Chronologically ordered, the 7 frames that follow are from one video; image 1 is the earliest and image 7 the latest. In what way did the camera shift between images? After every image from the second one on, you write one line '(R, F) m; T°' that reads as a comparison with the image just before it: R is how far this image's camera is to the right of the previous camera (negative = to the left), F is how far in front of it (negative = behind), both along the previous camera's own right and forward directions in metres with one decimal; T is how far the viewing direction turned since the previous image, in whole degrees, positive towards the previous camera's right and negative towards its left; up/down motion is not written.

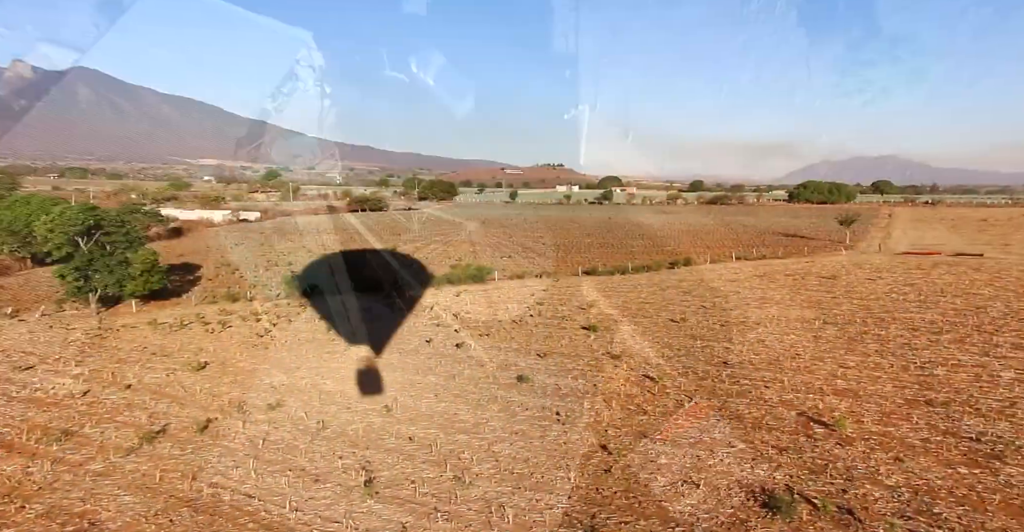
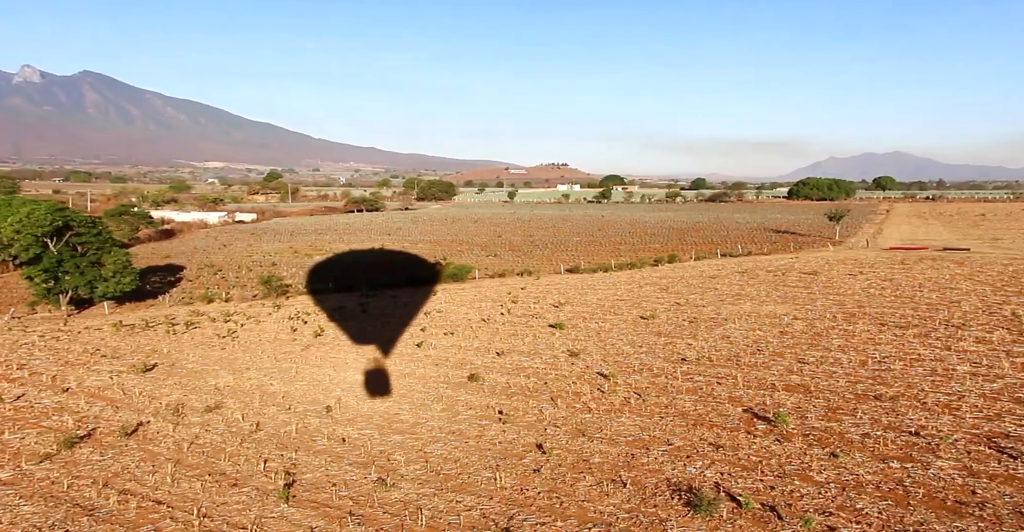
(+0.8, +0.1) m; +1°
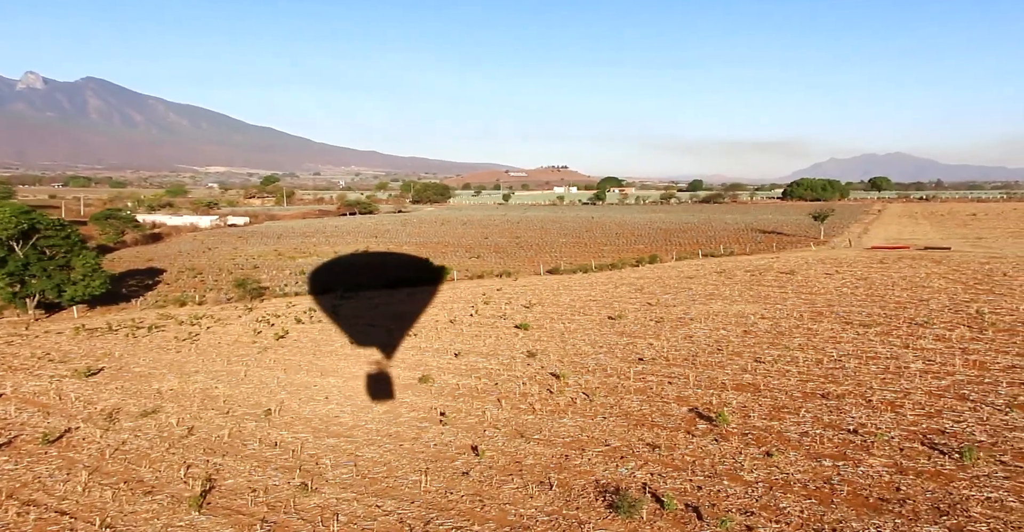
(+0.7, +0.1) m; +1°
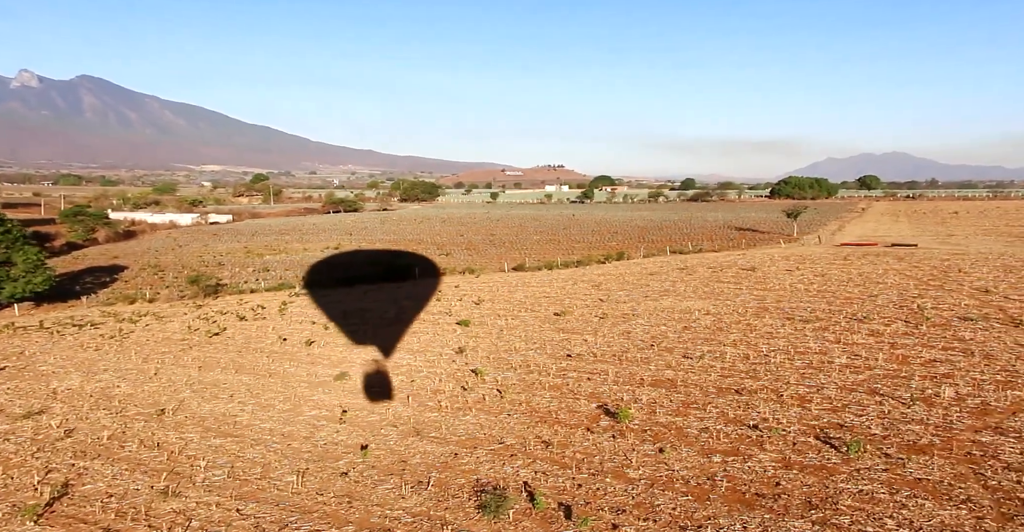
(+1.1, +0.2) m; +2°
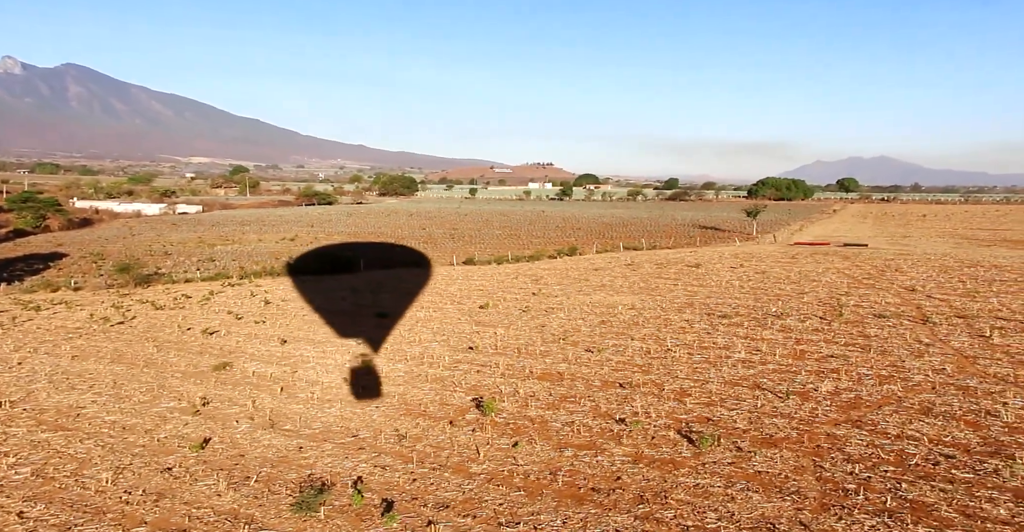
(+1.3, +0.2) m; +3°
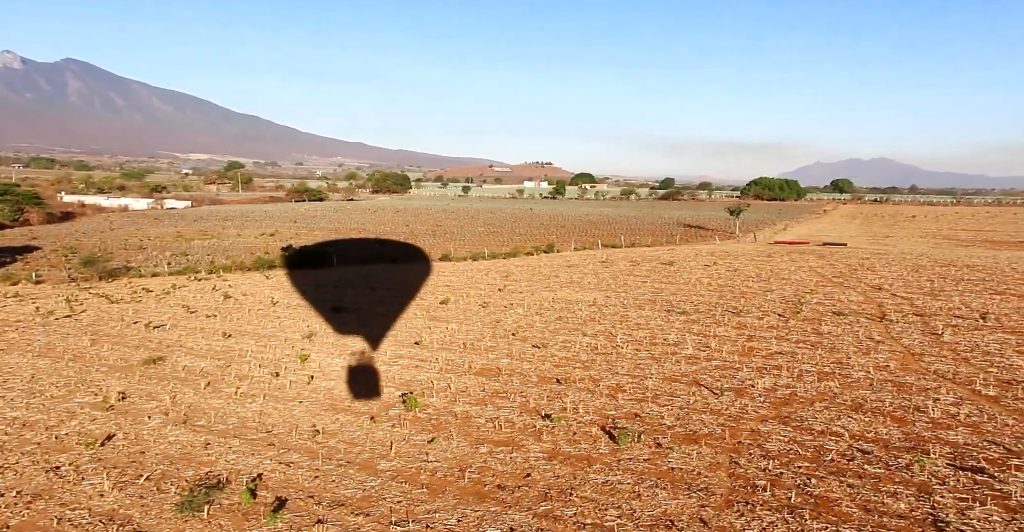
(+0.8, +0.1) m; +1°
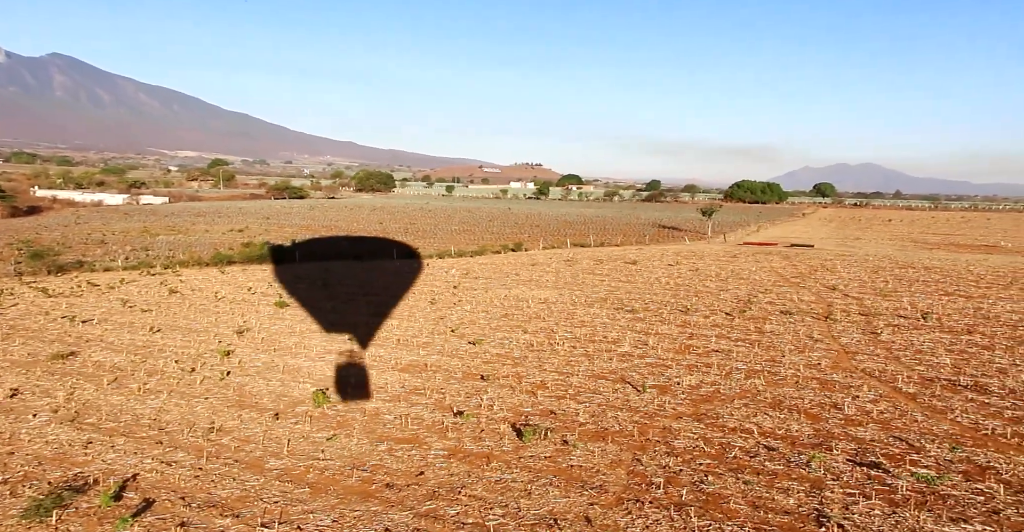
(+0.8, +0.1) m; +2°
